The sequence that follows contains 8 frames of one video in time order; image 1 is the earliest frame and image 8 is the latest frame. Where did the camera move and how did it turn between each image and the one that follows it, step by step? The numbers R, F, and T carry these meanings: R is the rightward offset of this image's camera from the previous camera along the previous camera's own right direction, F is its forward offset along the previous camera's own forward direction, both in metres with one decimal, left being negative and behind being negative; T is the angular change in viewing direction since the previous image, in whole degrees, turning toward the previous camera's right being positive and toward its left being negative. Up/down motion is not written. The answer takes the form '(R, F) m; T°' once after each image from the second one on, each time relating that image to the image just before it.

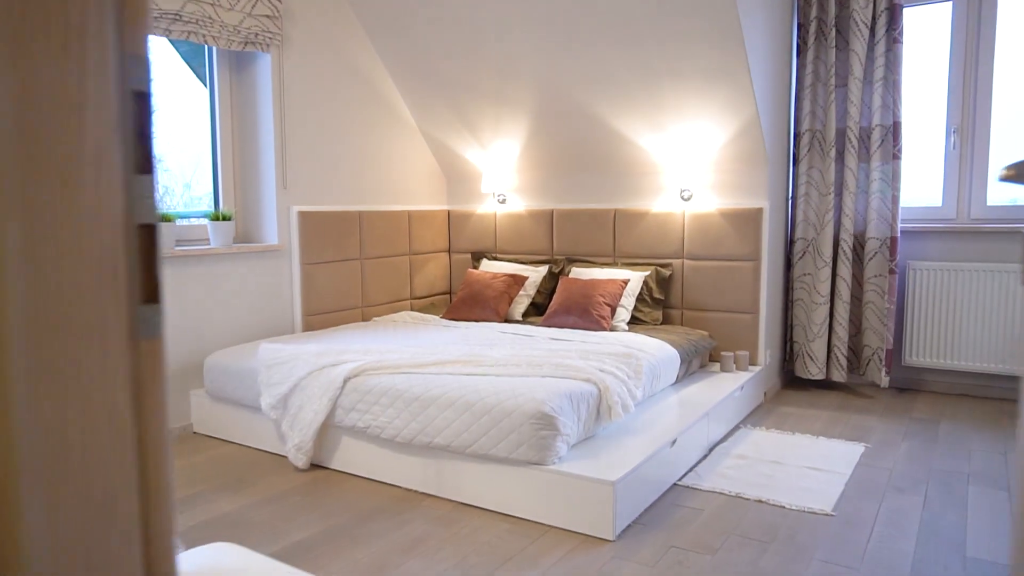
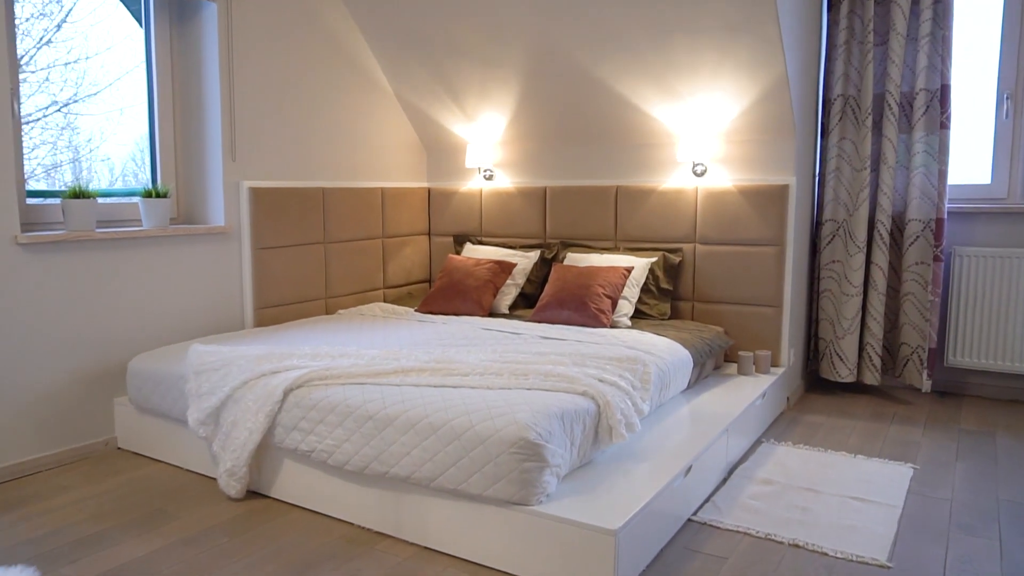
(+0.1, +0.5) m; 0°
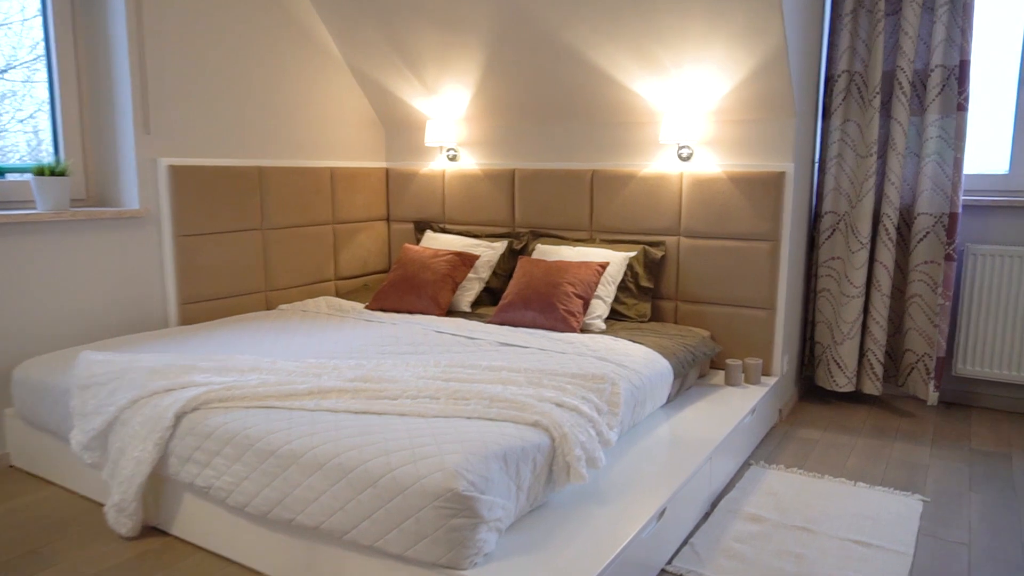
(+0.1, +0.4) m; +1°
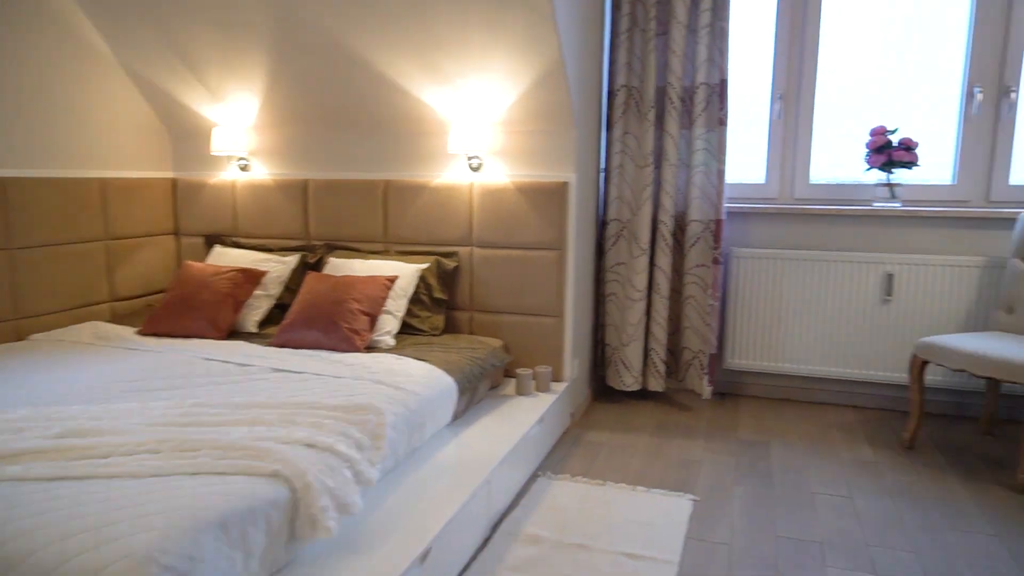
(+0.3, 0.0) m; +11°
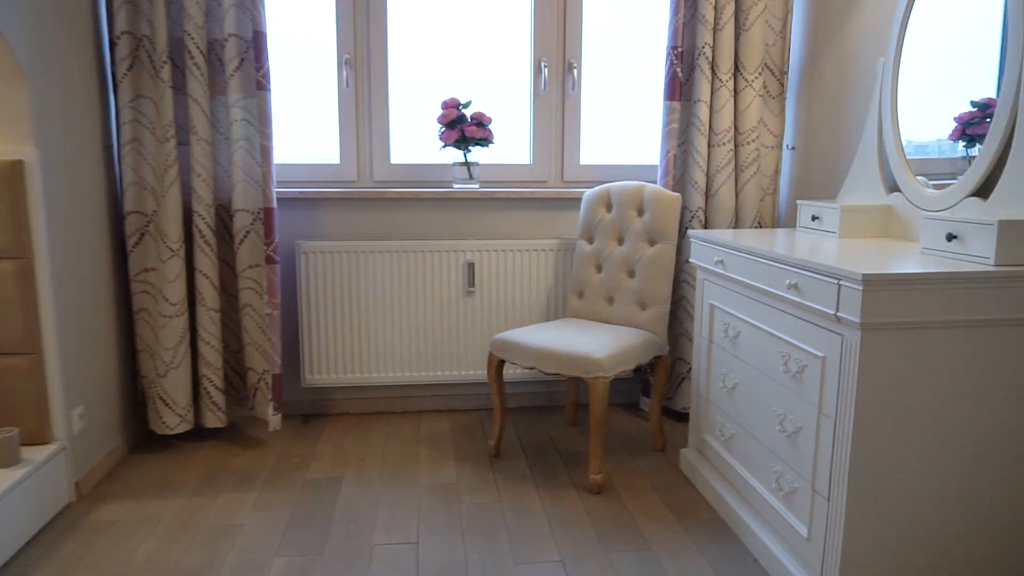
(+0.7, +0.5) m; +24°
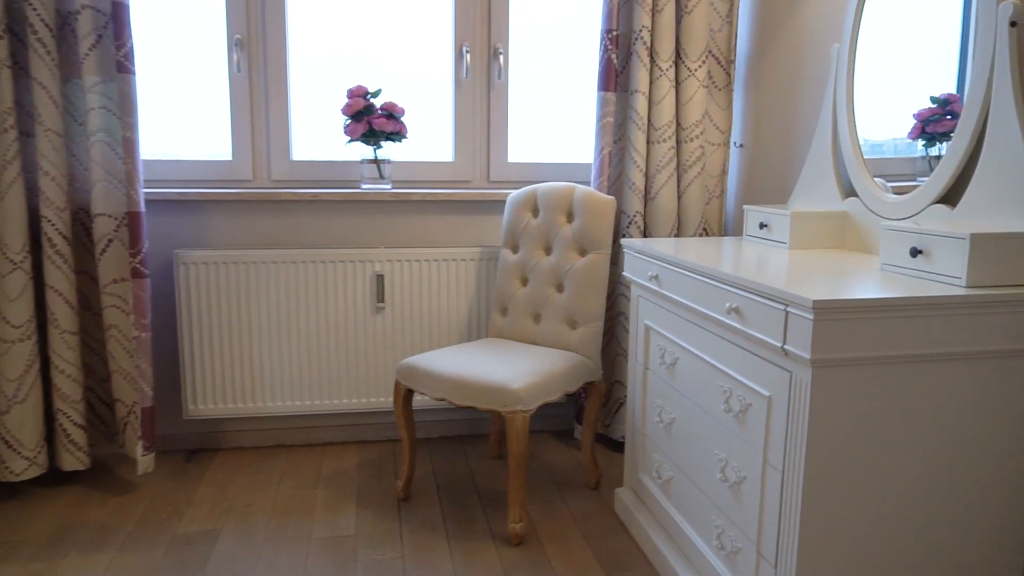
(+0.2, +0.3) m; +3°
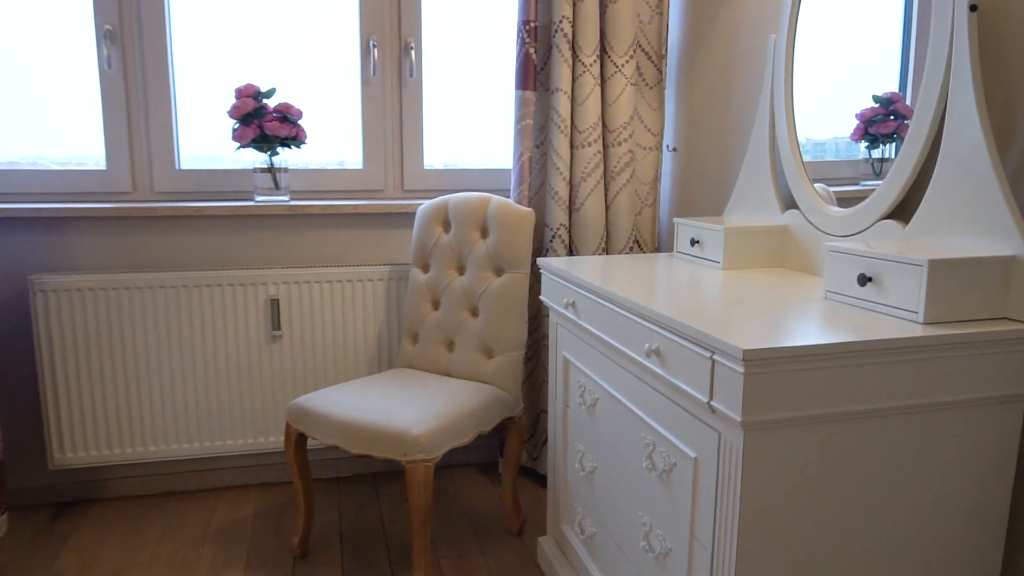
(+0.1, +0.3) m; +4°
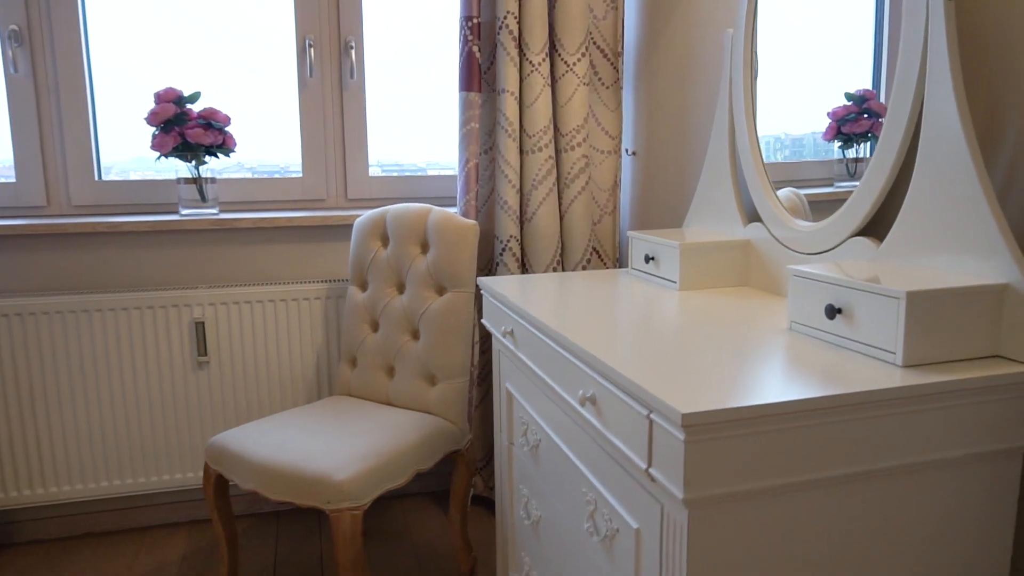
(+0.1, +0.2) m; +1°
